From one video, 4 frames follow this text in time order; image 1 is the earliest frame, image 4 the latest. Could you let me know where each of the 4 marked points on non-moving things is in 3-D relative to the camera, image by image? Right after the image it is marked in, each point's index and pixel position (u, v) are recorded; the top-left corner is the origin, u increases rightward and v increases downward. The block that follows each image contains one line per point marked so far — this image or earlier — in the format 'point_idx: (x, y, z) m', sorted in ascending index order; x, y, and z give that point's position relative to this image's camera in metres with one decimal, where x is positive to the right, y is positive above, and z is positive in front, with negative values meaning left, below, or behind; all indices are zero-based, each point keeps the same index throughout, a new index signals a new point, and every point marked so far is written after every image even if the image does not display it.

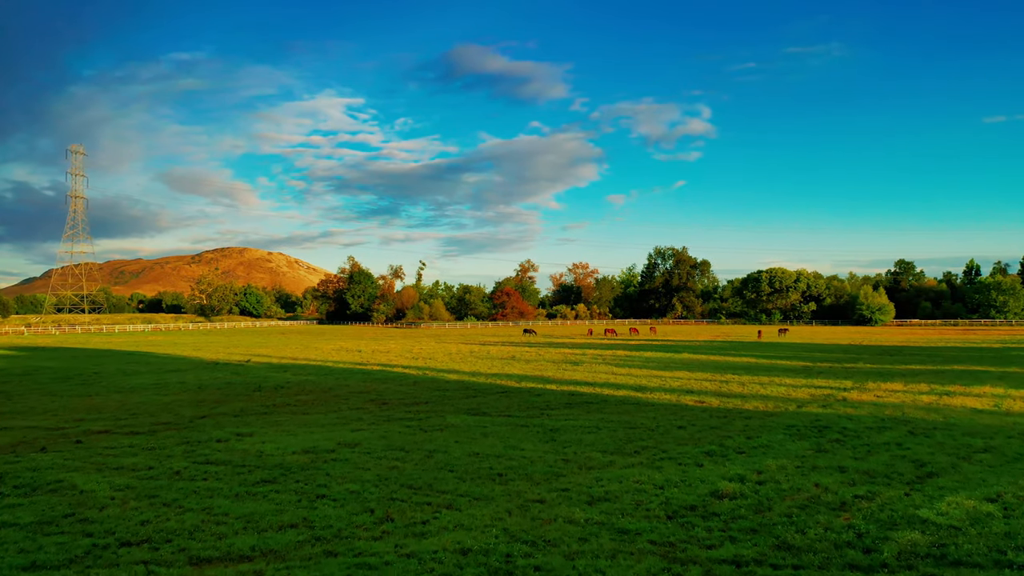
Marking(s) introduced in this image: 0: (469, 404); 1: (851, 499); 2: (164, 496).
0: (-1.5, -3.9, +19.3) m
1: (+5.4, -3.4, +9.1) m
2: (-6.3, -3.8, +10.4) m
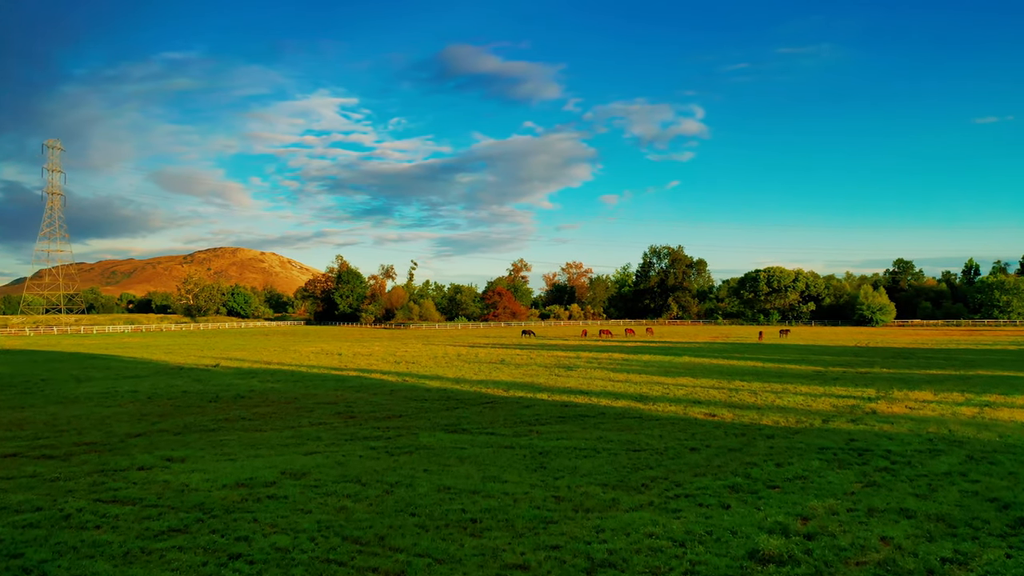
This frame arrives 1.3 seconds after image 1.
0: (-1.9, -3.9, +16.9) m
1: (+5.1, -3.3, +6.8) m
2: (-6.7, -3.7, +8.0) m
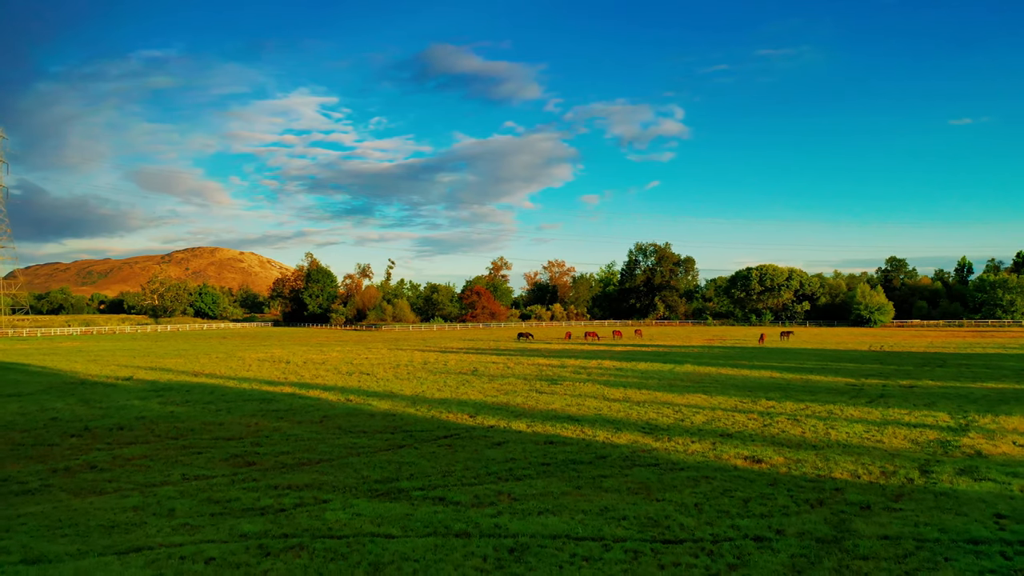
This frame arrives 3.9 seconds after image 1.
0: (-2.7, -3.7, +11.8) m
1: (+4.6, -3.2, +1.9) m
2: (-7.2, -3.6, +2.7) m
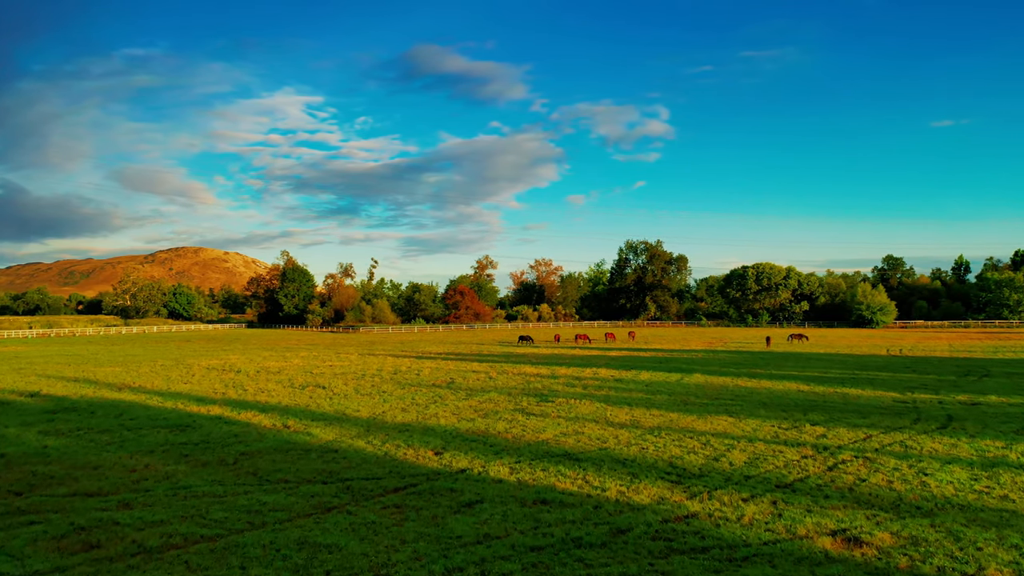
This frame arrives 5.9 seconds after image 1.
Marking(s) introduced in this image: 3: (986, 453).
0: (-3.0, -3.6, +7.6) m
1: (+4.5, -3.1, -2.1) m
2: (-7.3, -3.5, -1.6) m
3: (+10.2, -3.5, +12.3) m
